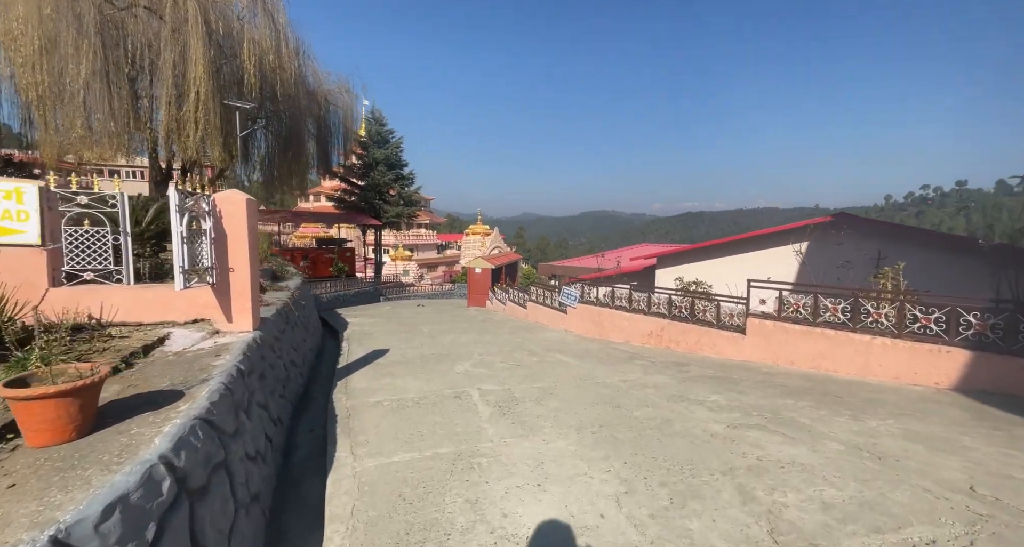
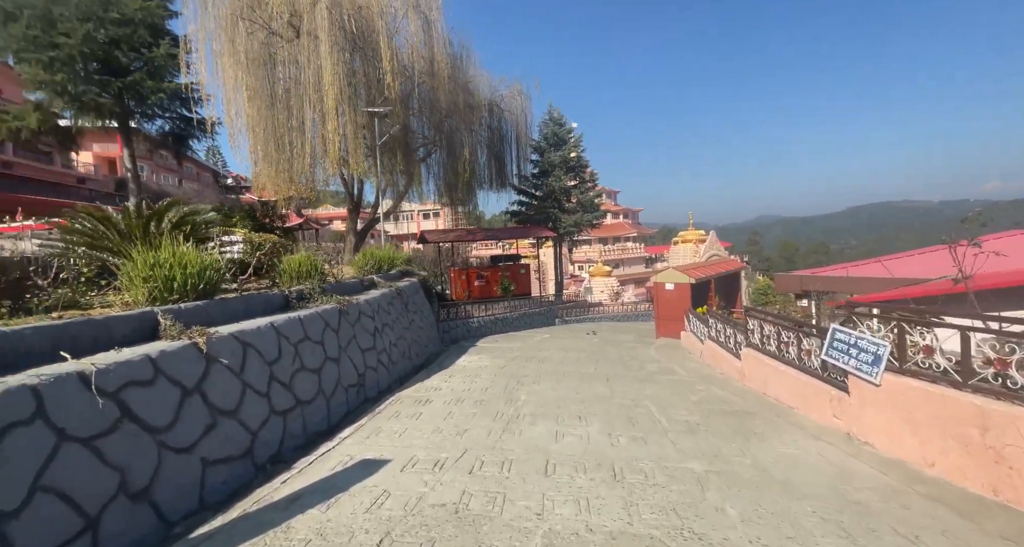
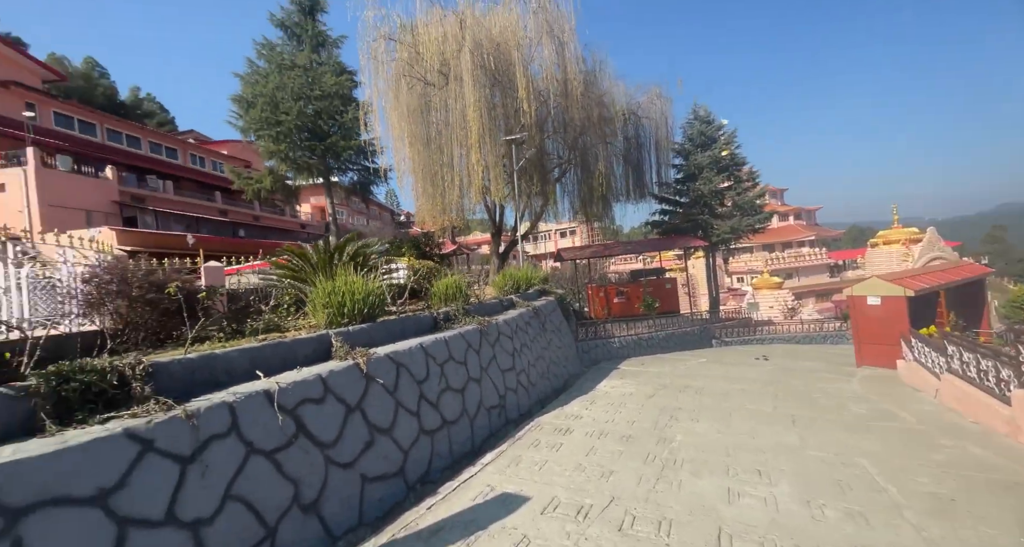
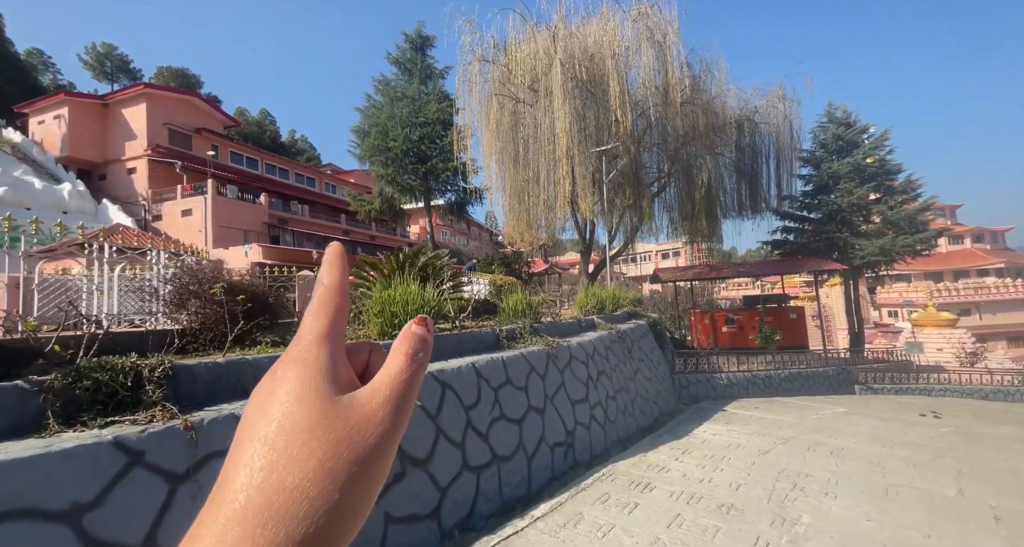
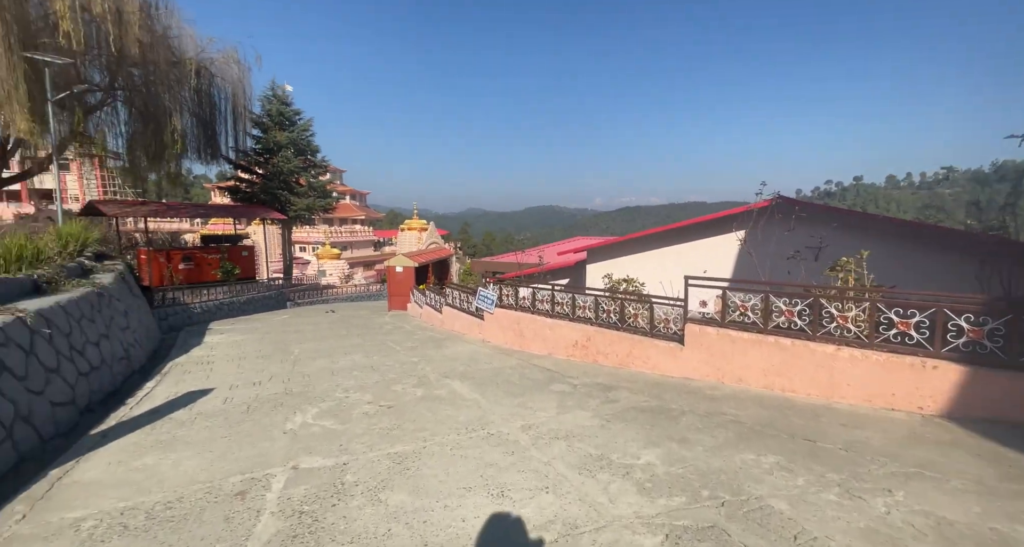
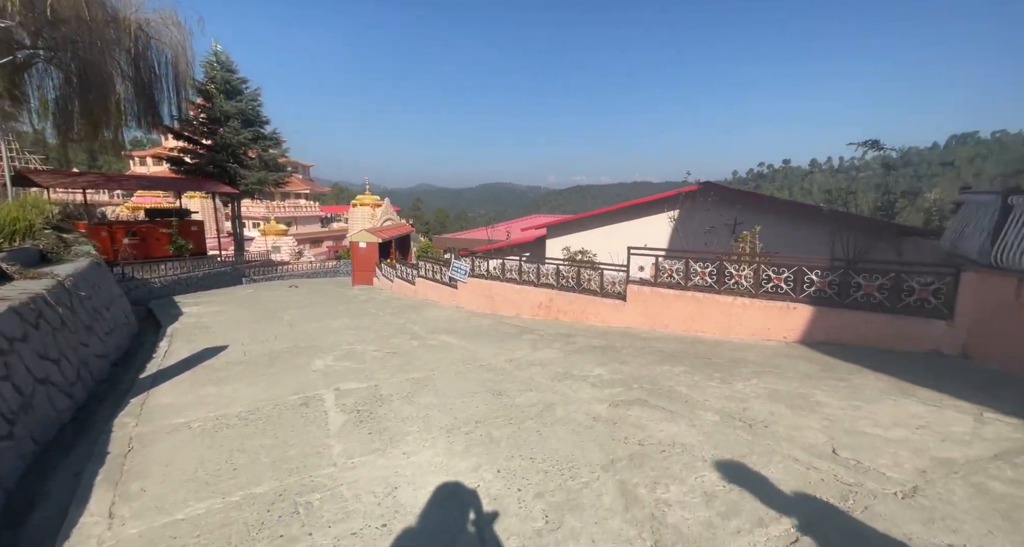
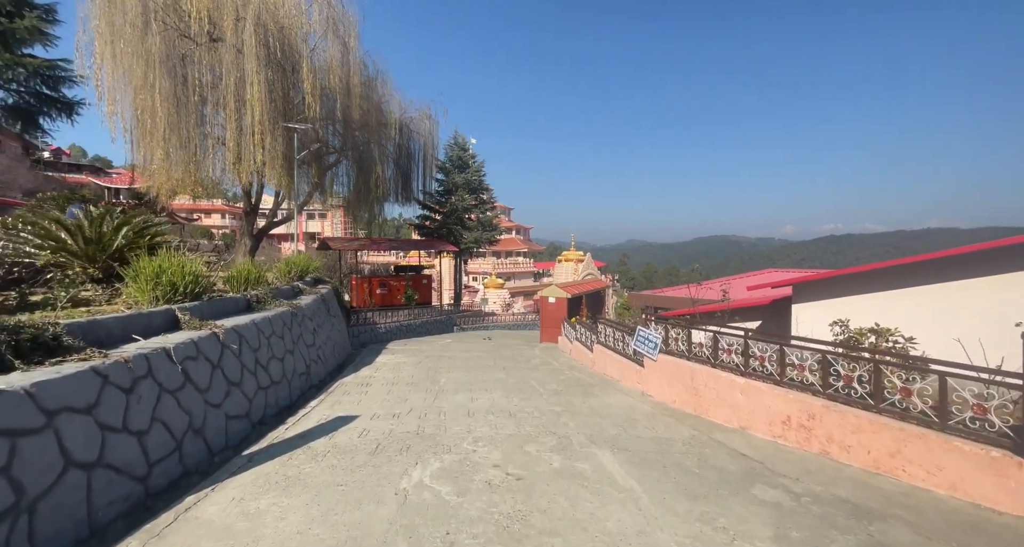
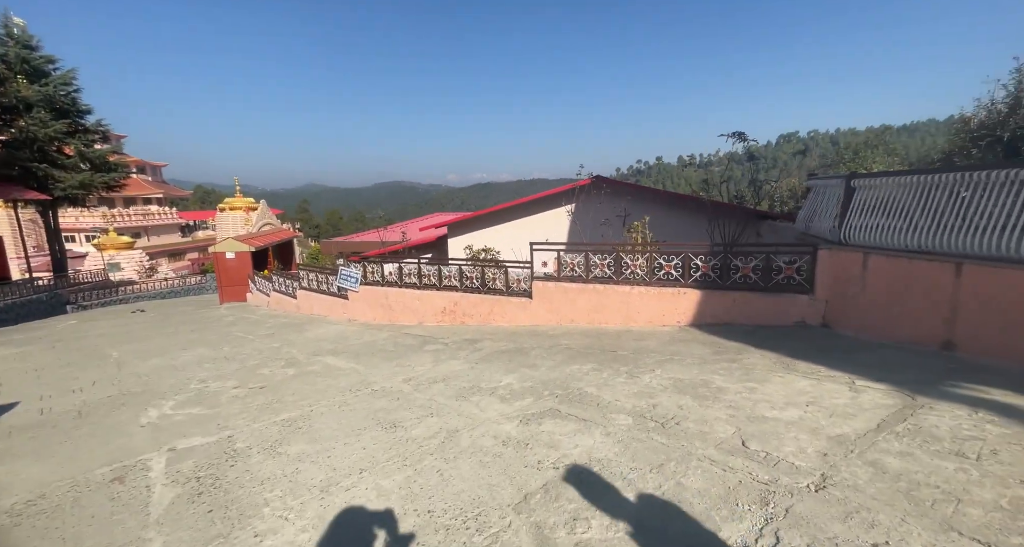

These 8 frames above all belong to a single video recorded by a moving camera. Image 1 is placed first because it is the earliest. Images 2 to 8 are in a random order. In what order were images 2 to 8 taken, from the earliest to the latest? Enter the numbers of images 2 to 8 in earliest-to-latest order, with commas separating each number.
6, 8, 5, 7, 2, 3, 4
